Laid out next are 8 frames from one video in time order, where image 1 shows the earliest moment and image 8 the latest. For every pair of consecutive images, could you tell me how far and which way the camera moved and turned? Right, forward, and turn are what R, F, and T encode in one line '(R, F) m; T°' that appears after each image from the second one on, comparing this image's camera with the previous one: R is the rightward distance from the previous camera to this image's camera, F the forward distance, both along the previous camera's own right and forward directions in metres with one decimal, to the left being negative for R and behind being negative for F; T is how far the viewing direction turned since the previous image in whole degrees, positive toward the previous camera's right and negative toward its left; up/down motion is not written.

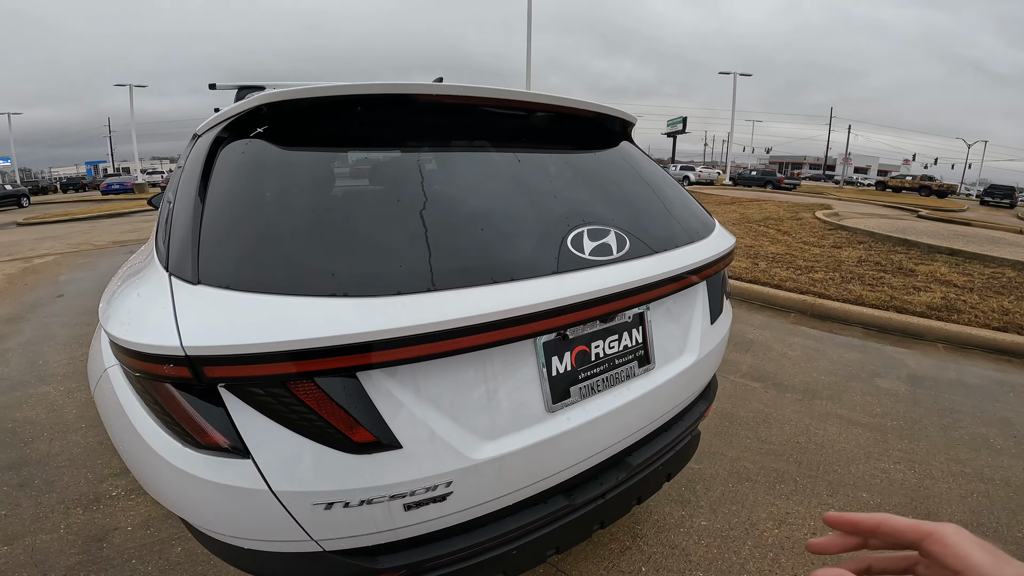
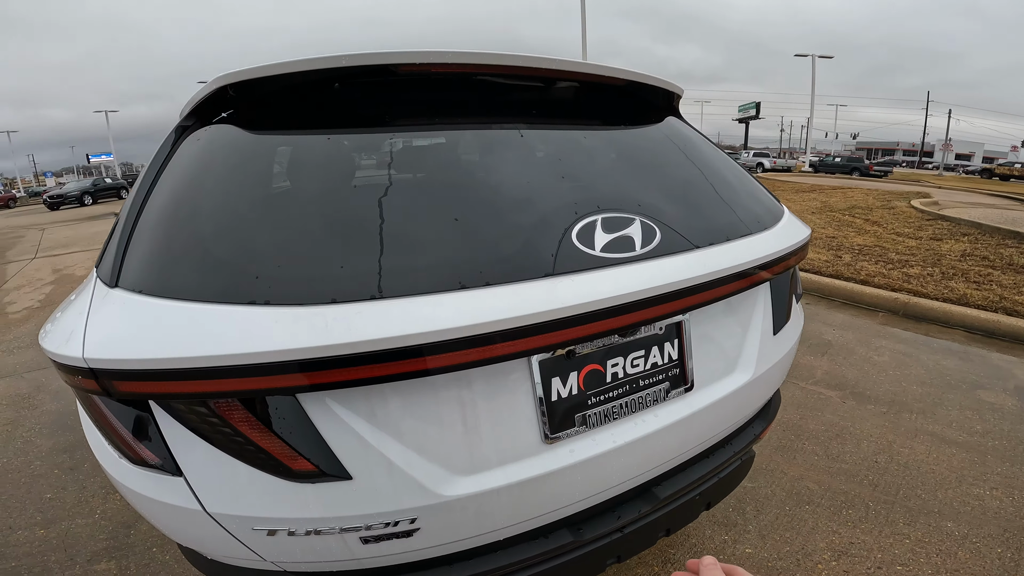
(+0.1, +0.2) m; -7°
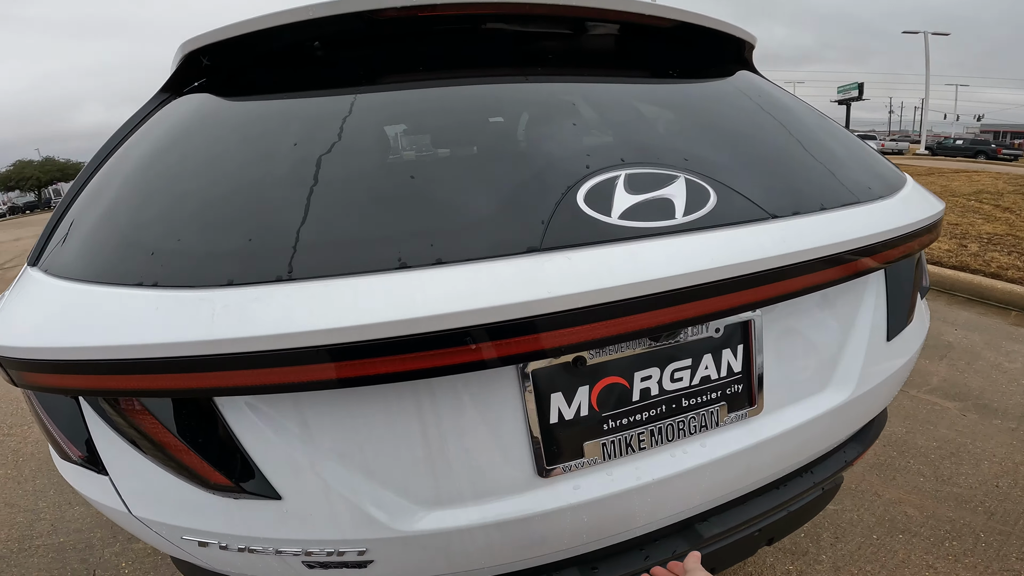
(+0.1, +0.2) m; -8°
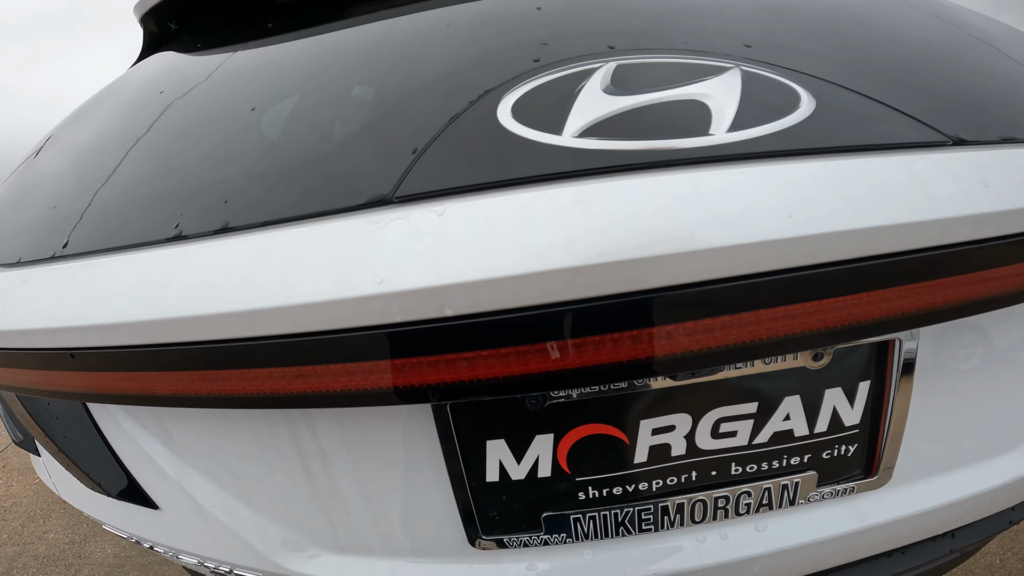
(+0.1, +0.2) m; -11°
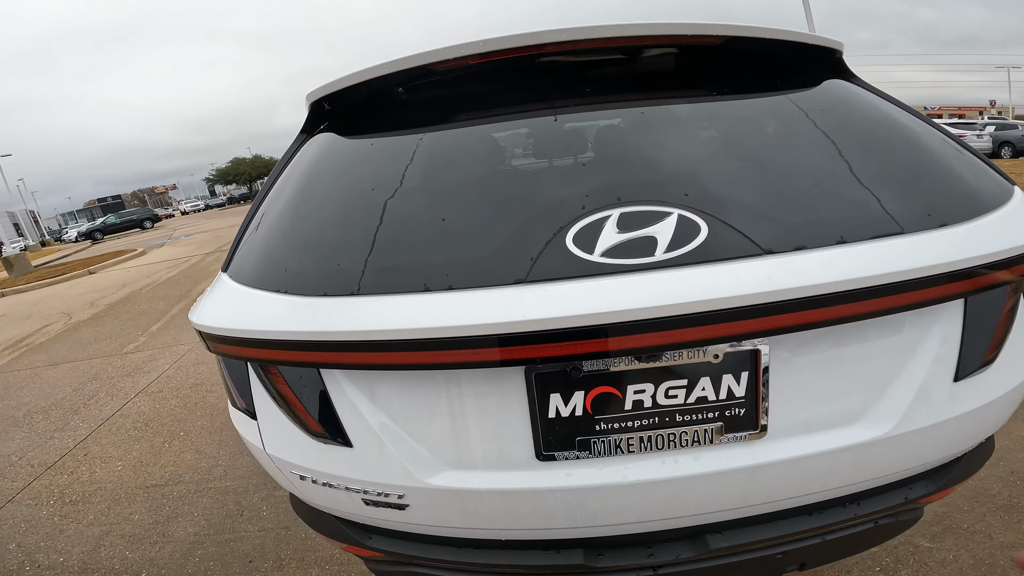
(0.0, -0.4) m; -2°
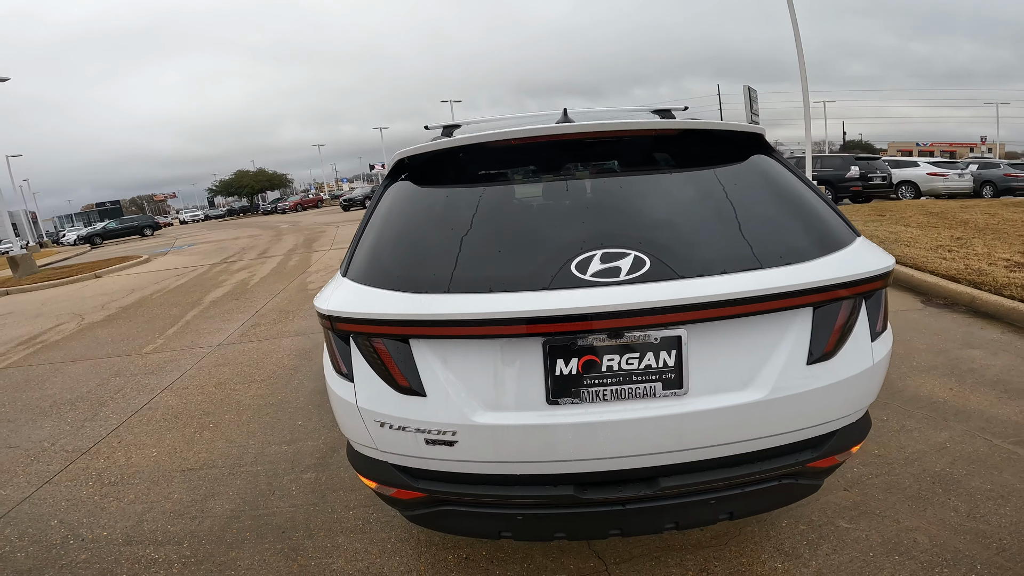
(-0.1, -0.5) m; +1°
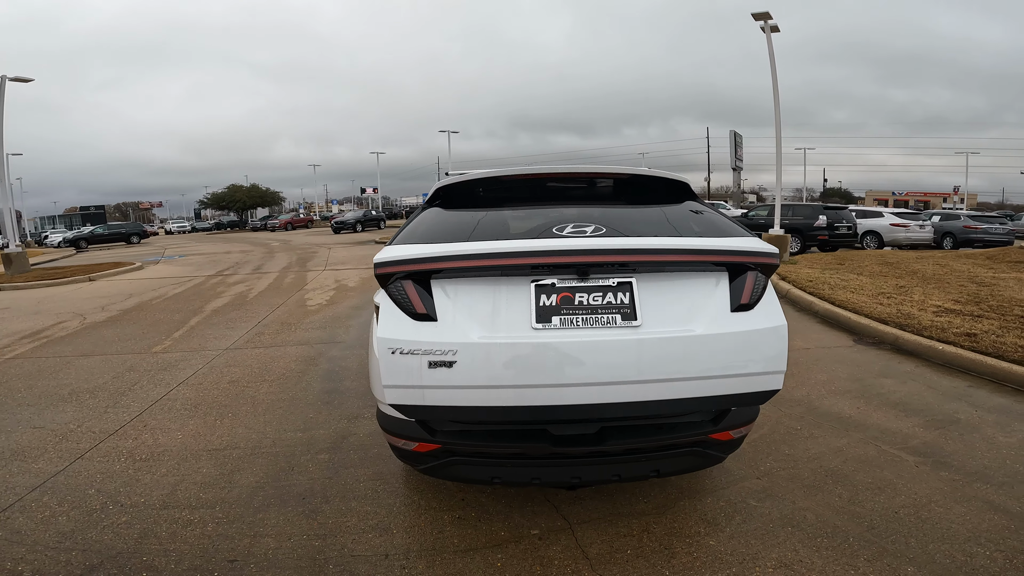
(-0.1, -0.6) m; +2°
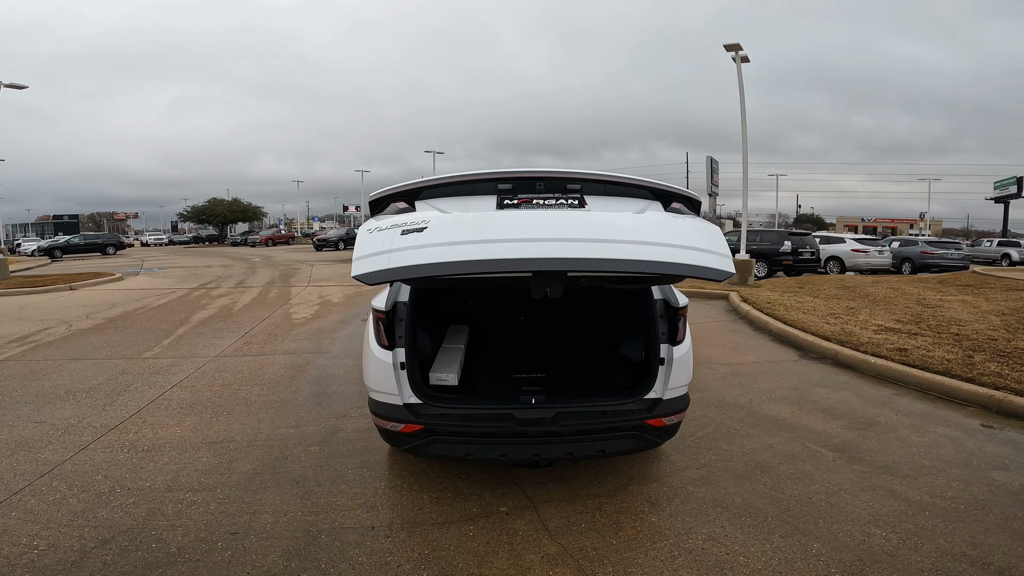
(0.0, -0.5) m; +2°
